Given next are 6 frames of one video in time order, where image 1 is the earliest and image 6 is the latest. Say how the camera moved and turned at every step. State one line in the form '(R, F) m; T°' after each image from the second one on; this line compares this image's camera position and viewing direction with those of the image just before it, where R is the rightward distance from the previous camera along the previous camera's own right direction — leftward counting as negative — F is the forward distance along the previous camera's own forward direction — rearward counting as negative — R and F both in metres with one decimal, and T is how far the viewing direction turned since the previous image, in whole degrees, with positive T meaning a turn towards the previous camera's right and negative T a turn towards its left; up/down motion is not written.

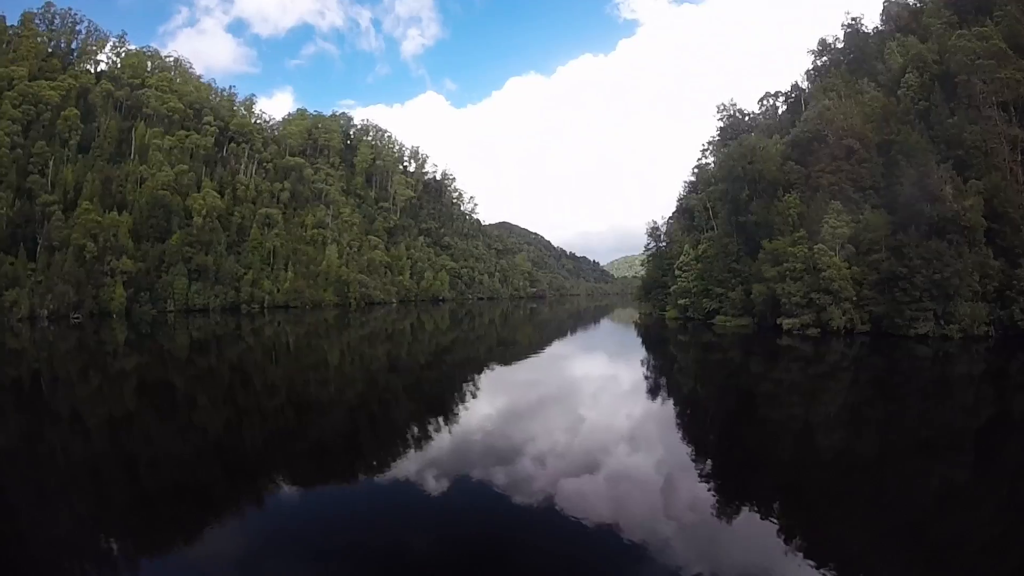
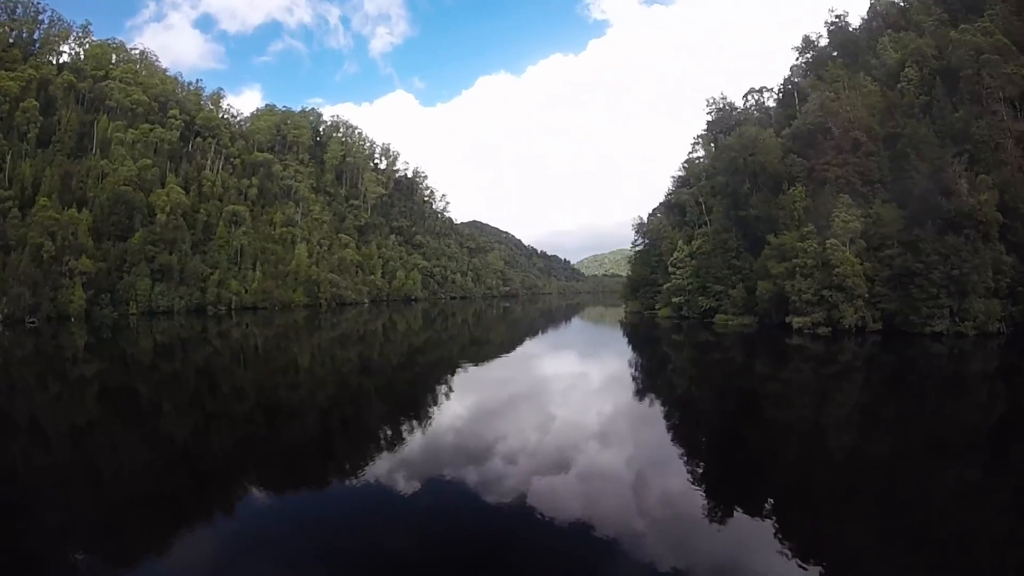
(+0.4, +0.2) m; 0°
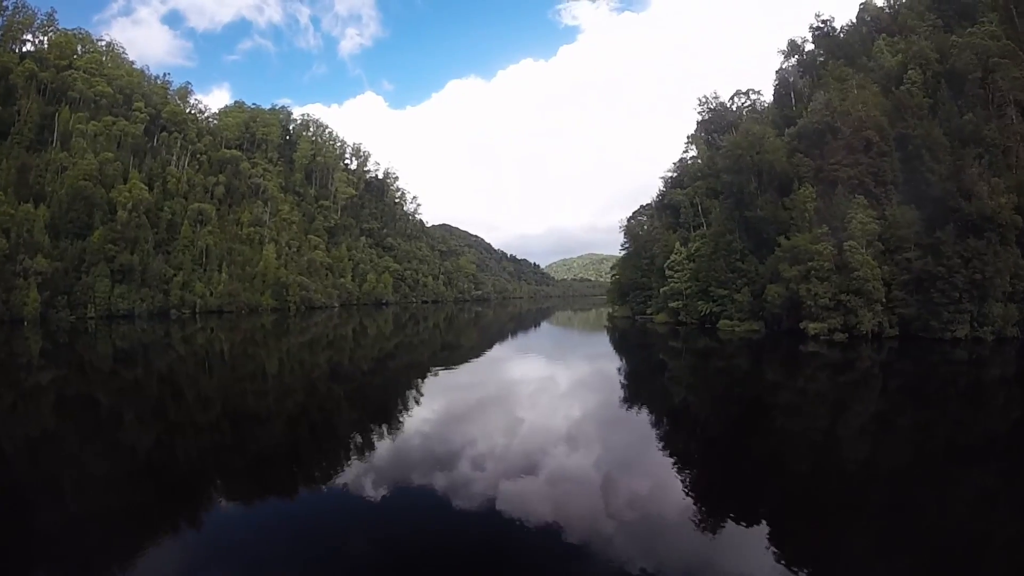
(+0.5, +0.3) m; 0°
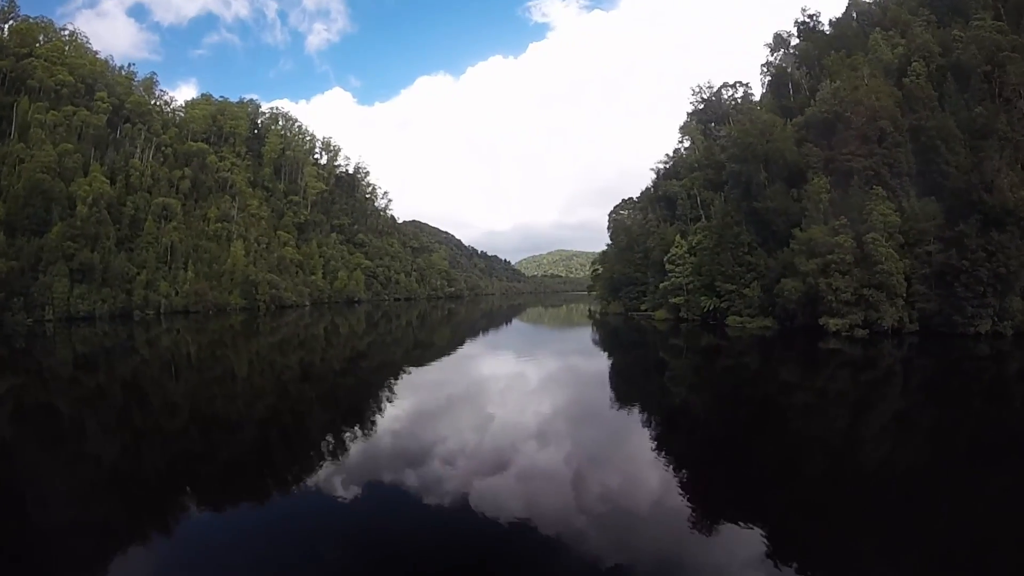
(+0.4, +0.3) m; 0°
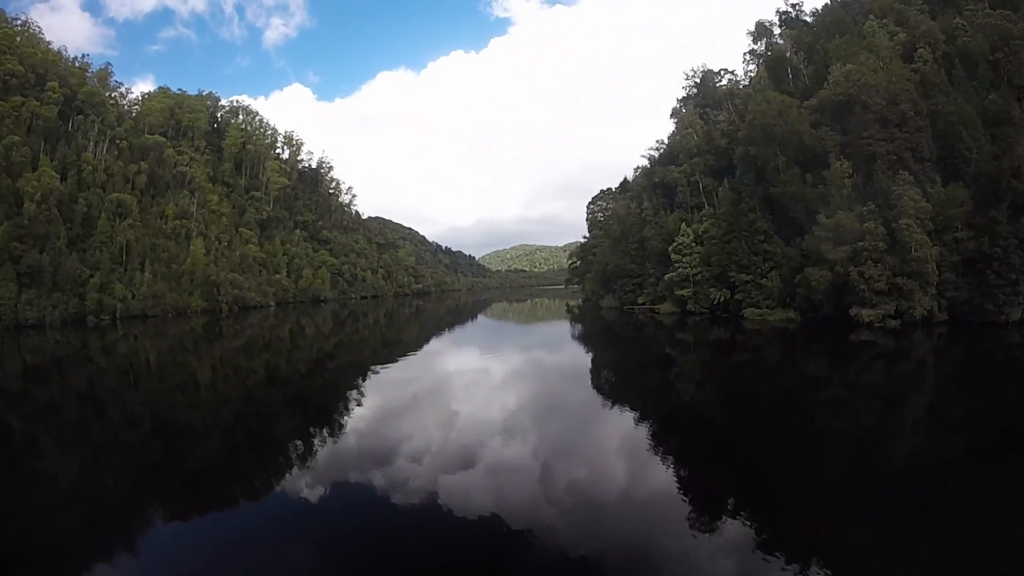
(+0.5, +0.4) m; -1°
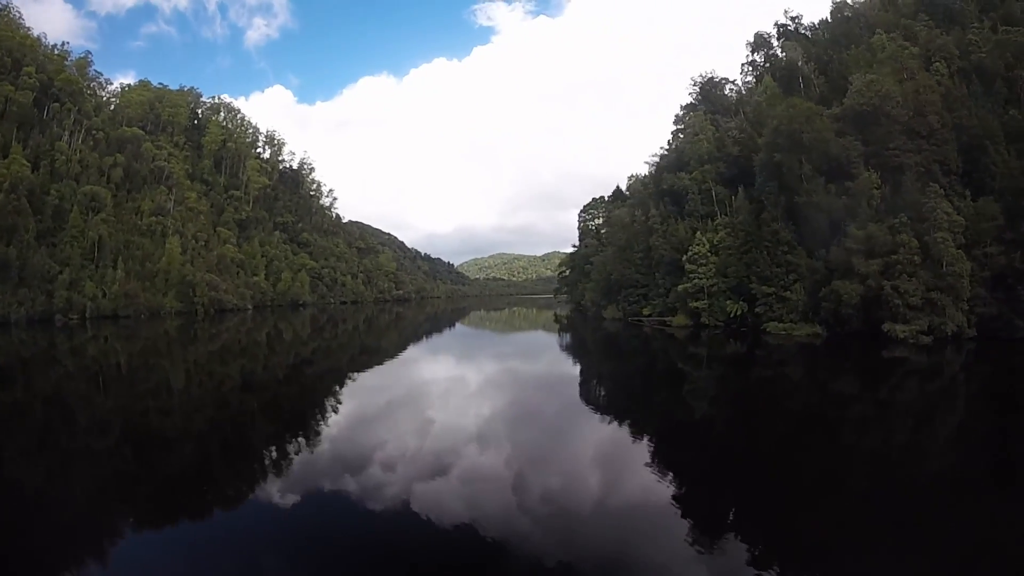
(+0.4, +0.4) m; -1°
